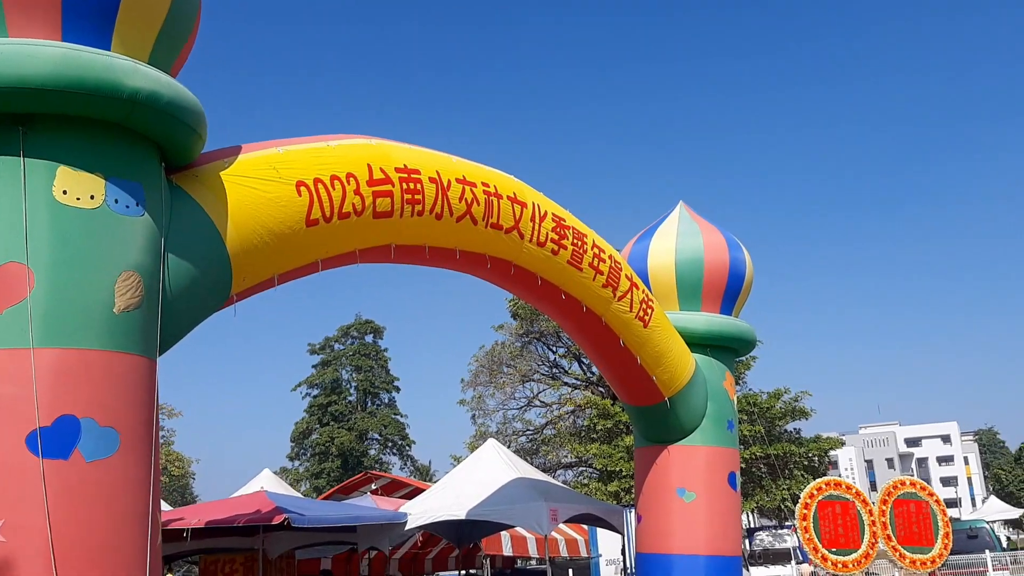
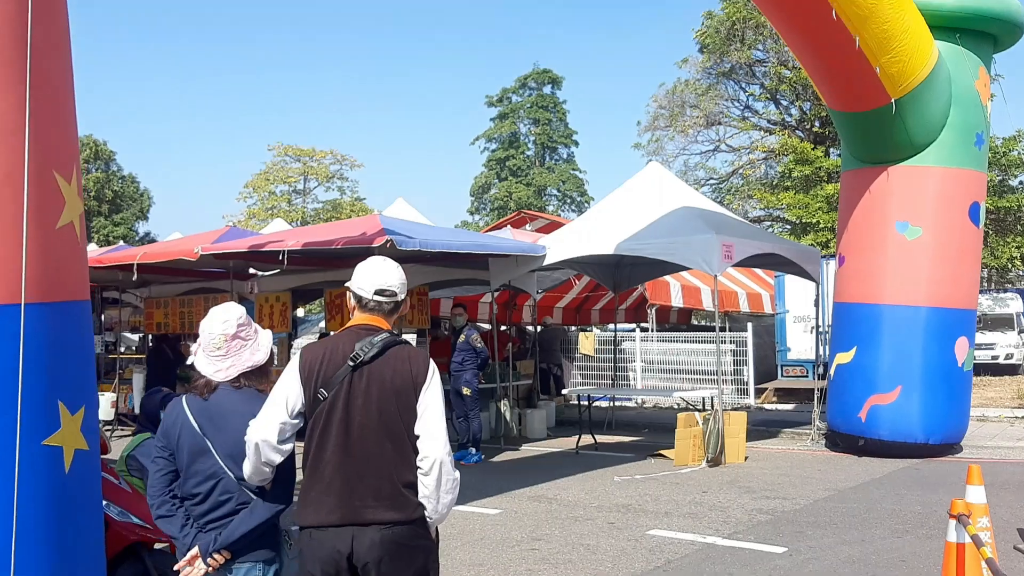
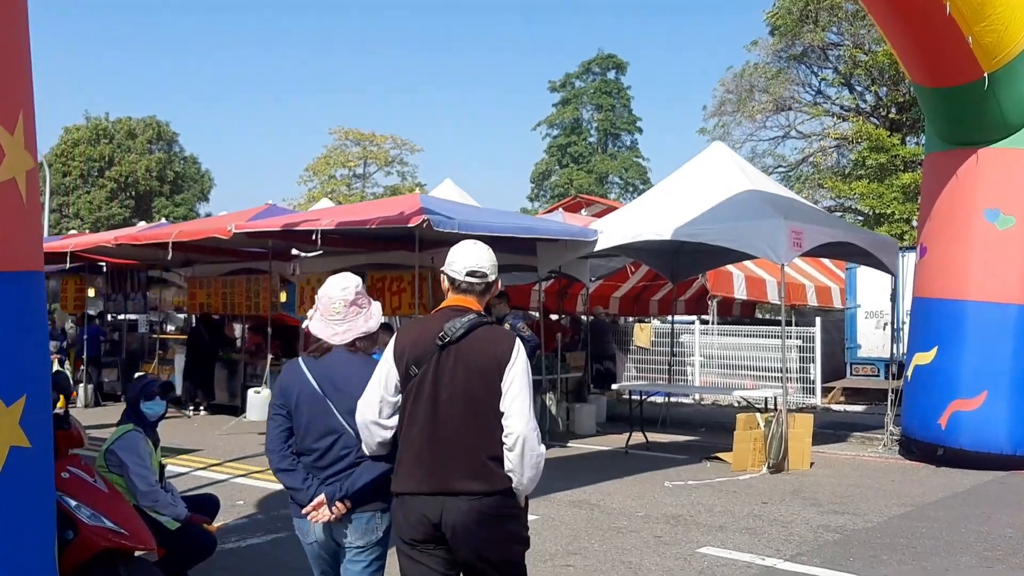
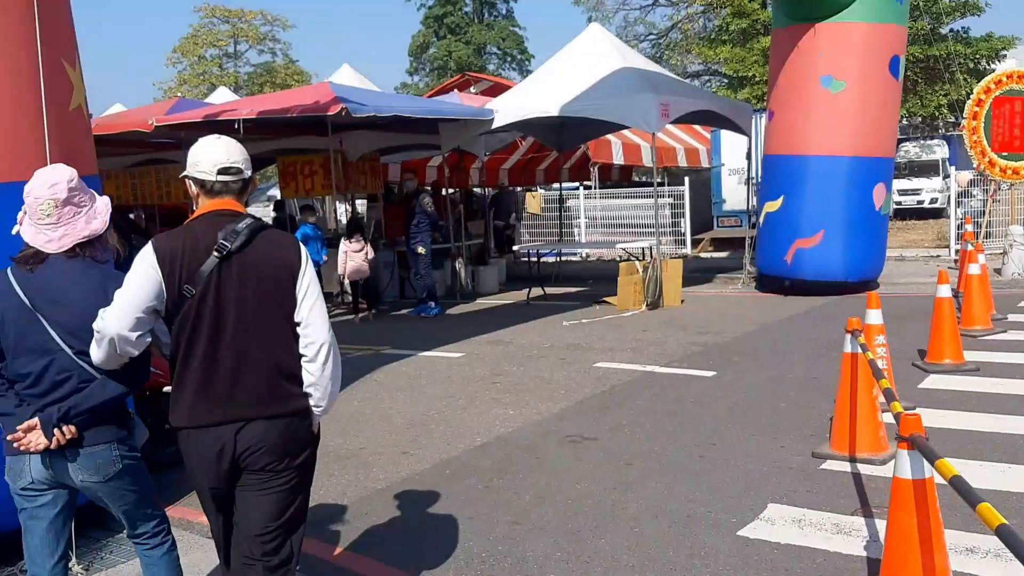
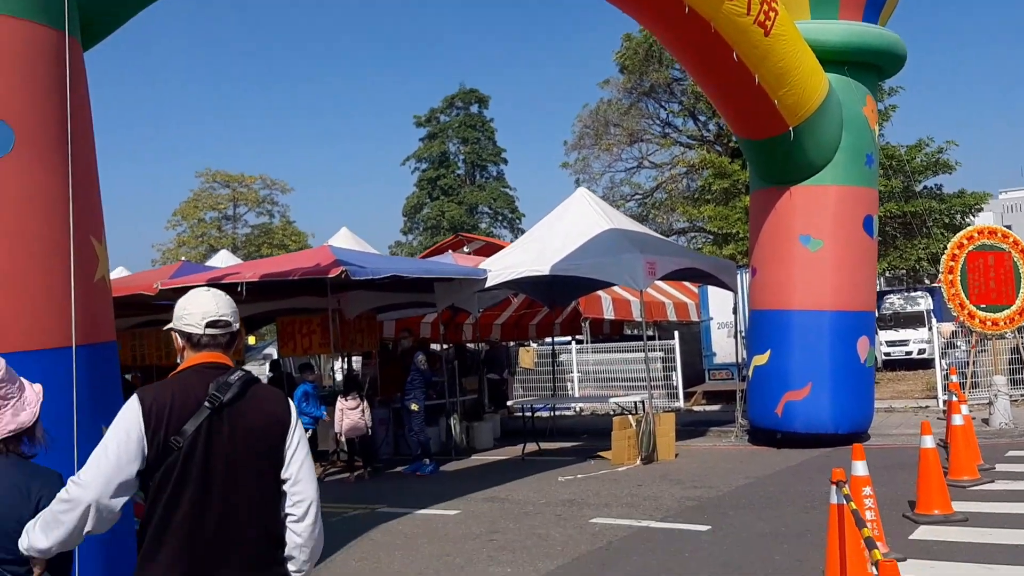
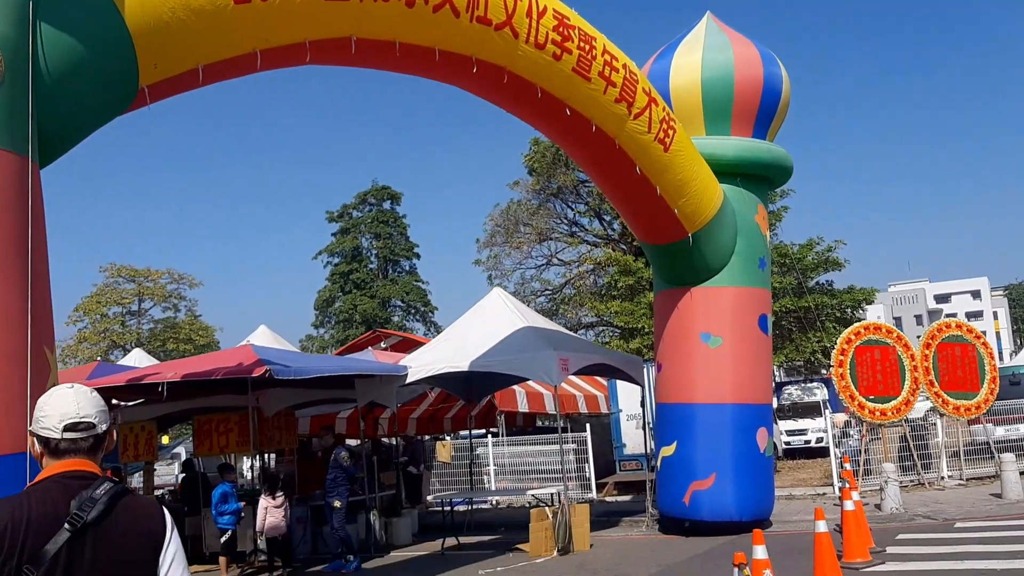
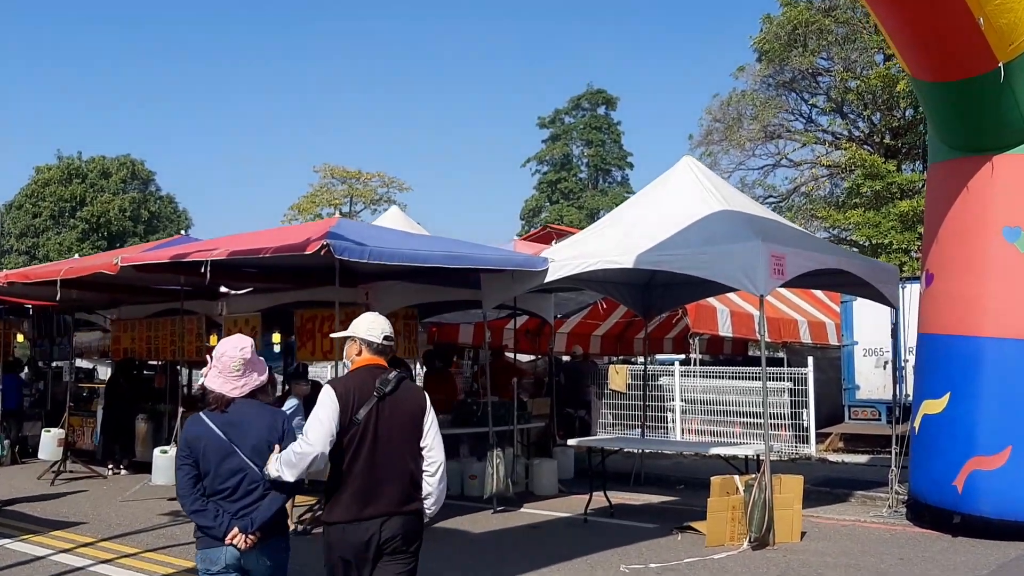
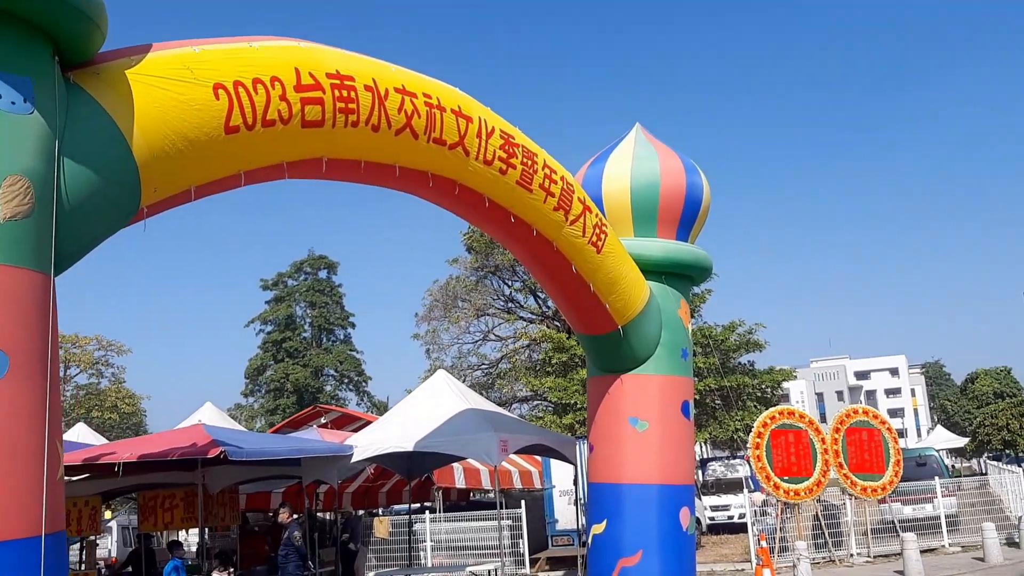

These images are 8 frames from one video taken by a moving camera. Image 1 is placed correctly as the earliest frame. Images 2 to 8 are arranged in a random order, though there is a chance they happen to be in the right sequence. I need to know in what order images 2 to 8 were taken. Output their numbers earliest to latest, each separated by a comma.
8, 6, 5, 4, 2, 3, 7
